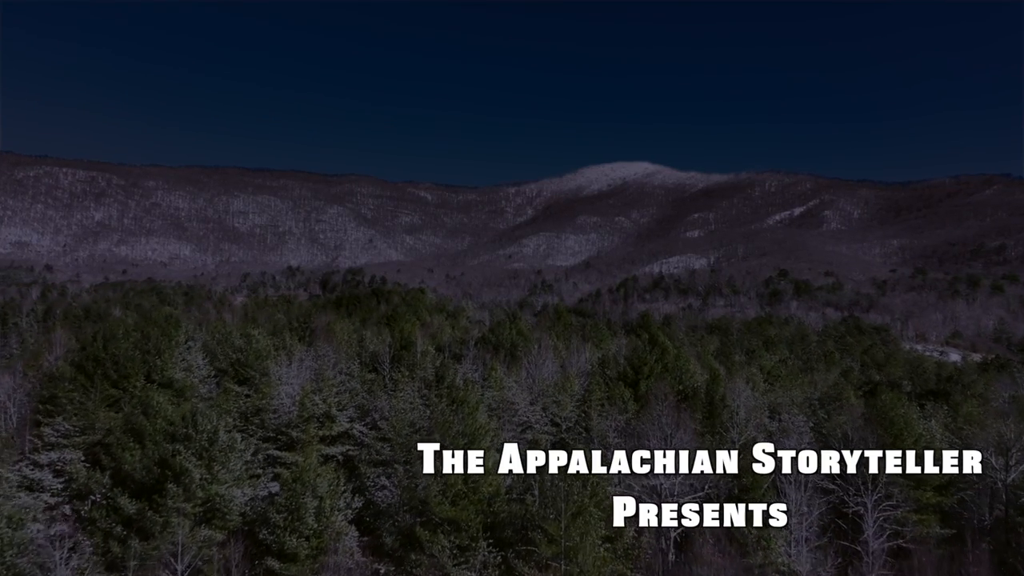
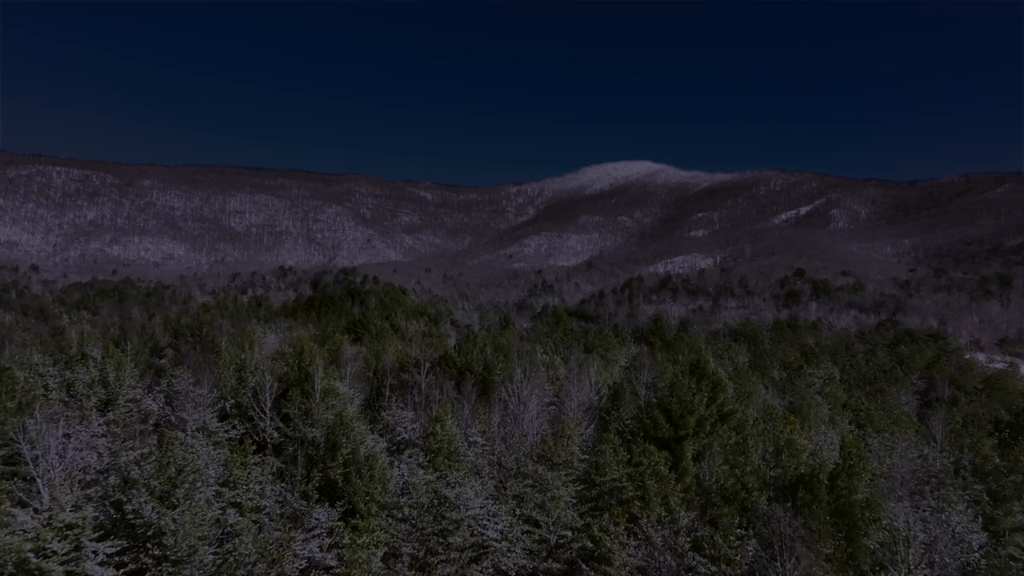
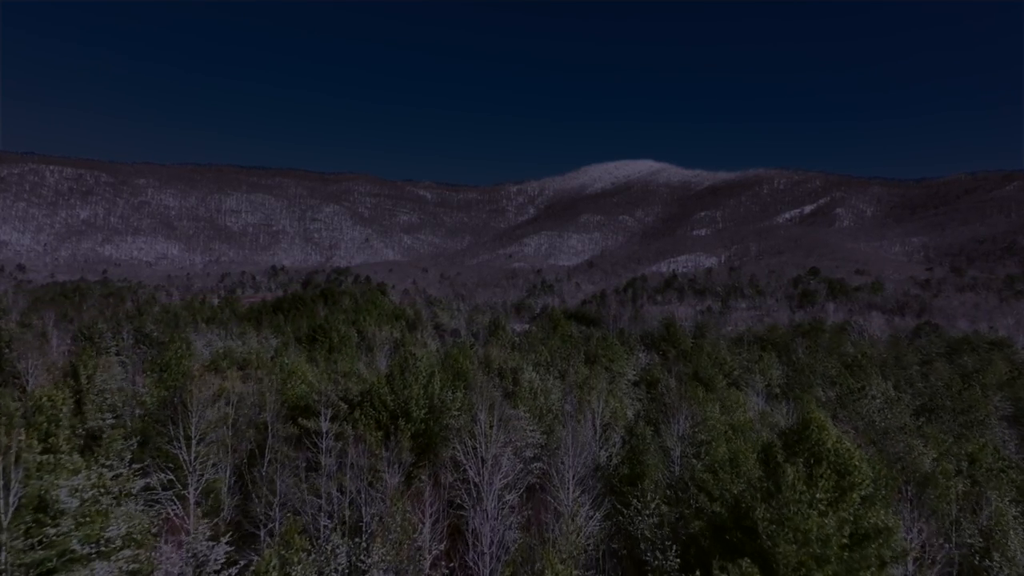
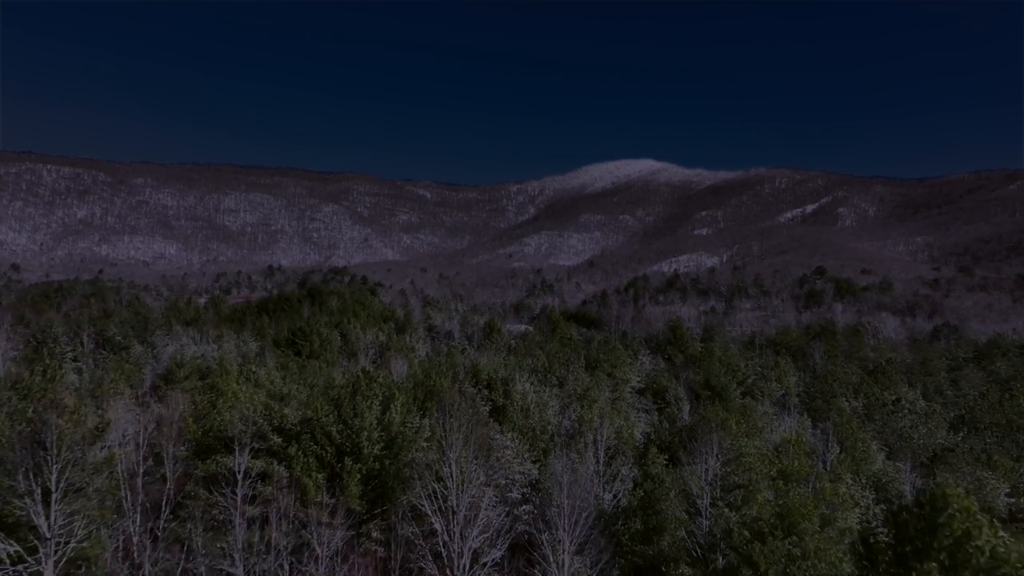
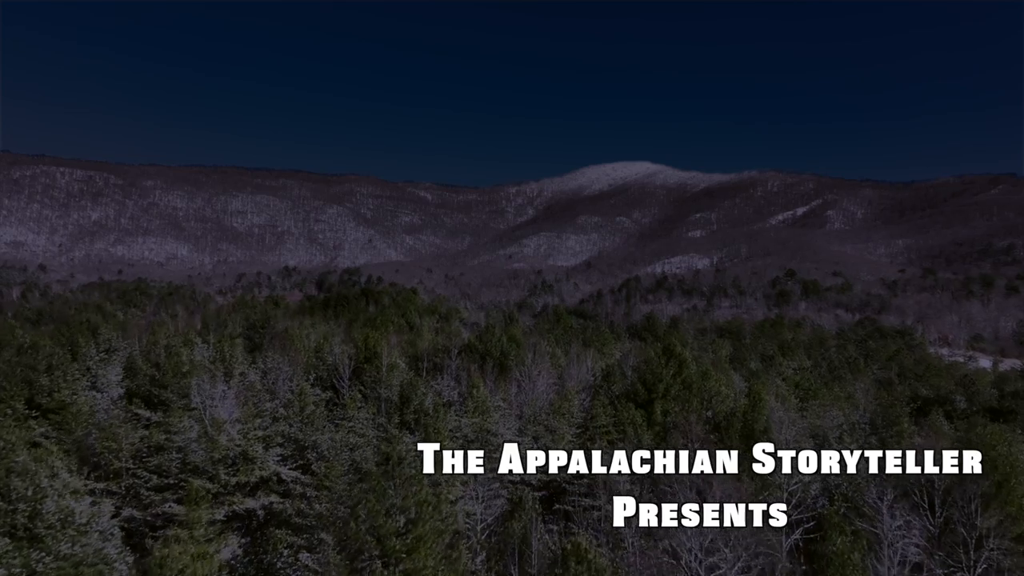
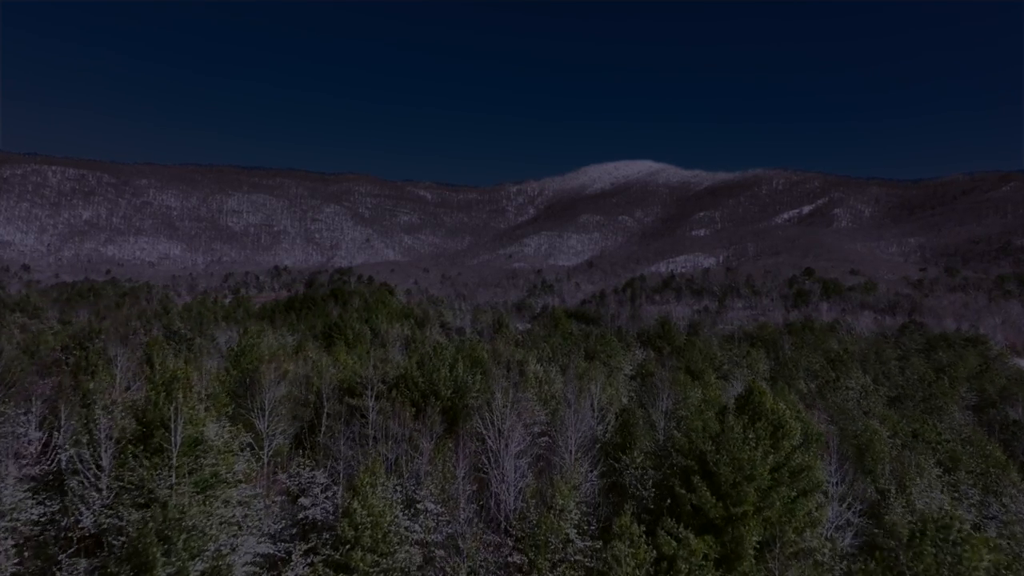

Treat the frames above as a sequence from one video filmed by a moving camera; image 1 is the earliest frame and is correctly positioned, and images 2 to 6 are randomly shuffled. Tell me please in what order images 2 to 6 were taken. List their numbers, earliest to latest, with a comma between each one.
5, 2, 6, 3, 4
